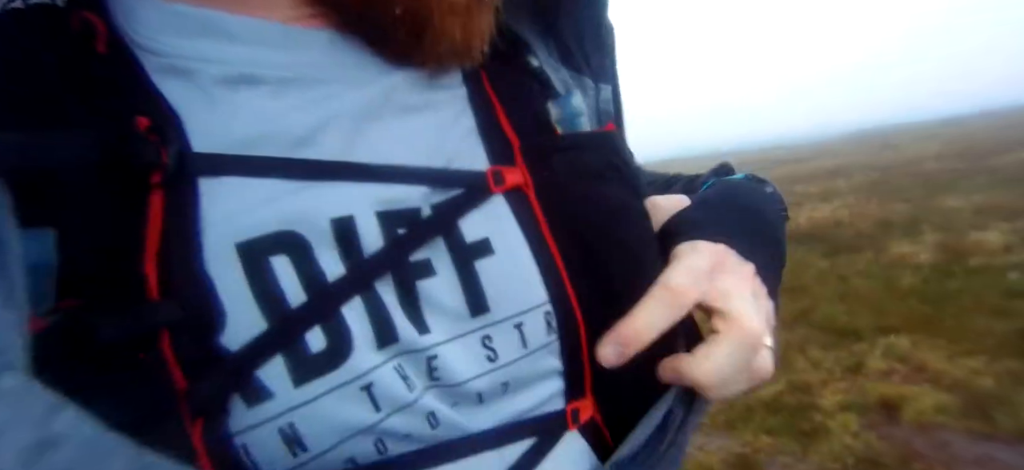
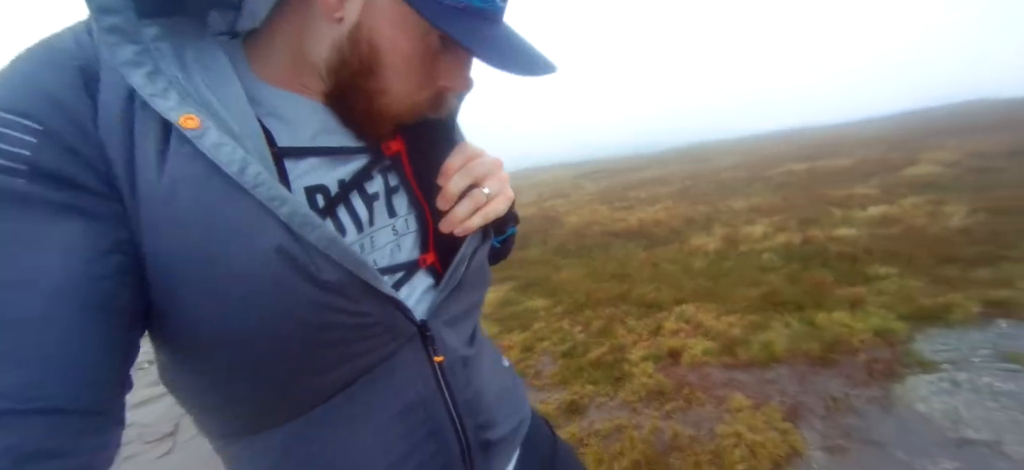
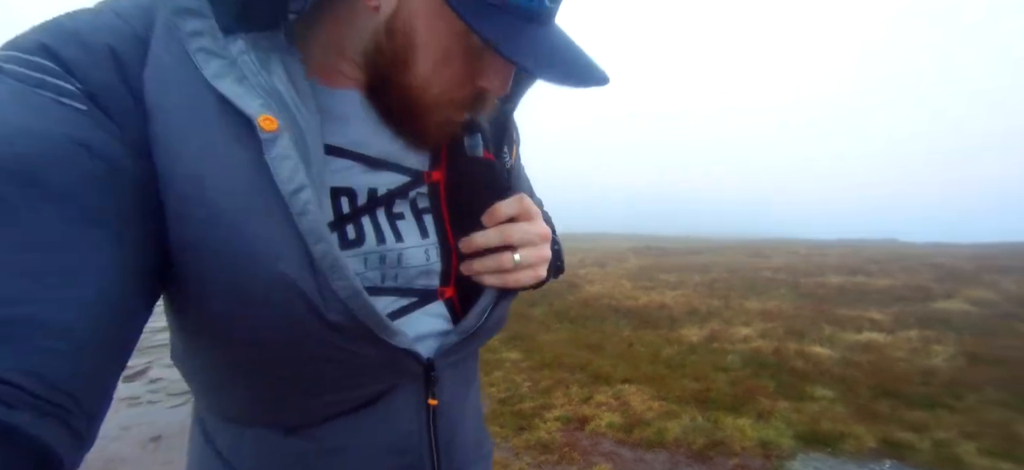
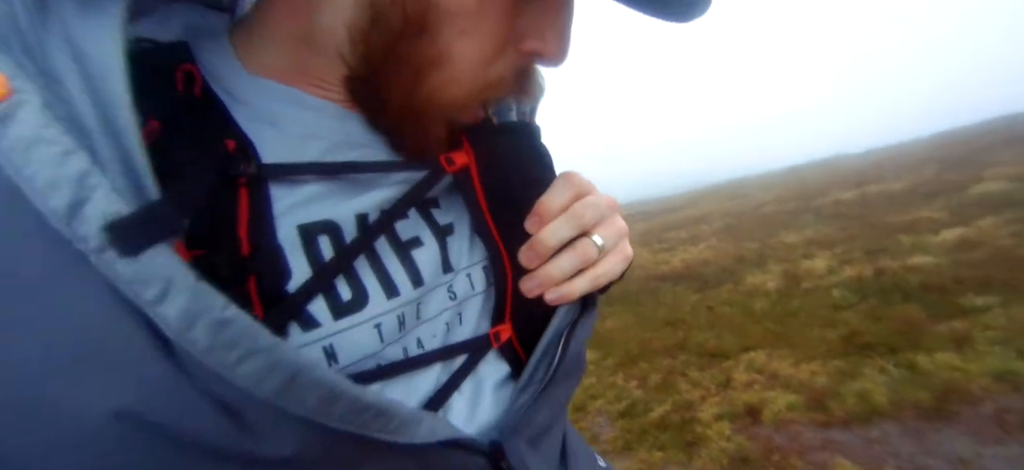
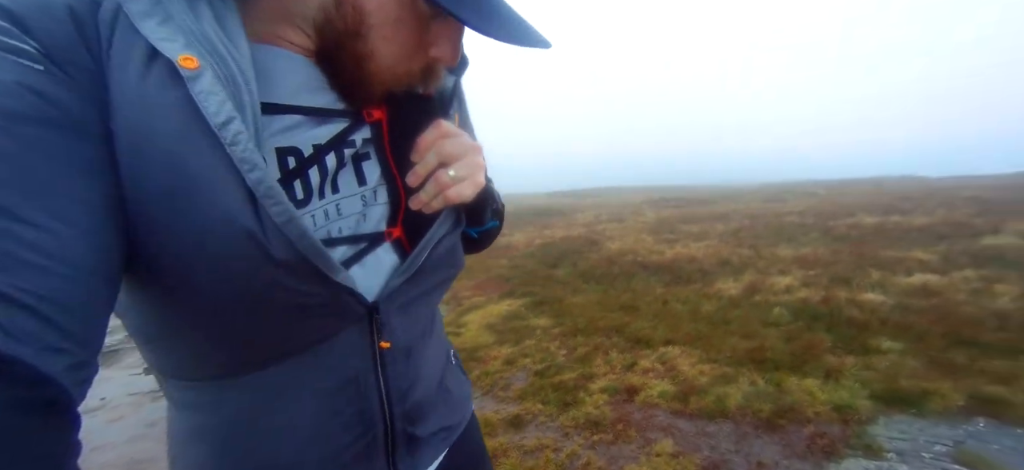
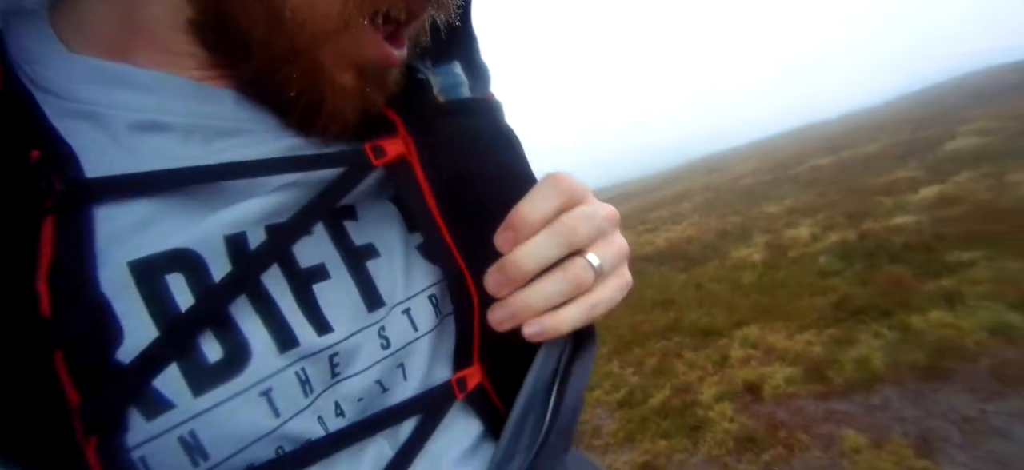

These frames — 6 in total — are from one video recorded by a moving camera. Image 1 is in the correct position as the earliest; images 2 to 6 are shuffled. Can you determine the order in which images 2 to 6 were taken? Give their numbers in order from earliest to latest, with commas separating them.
6, 4, 2, 5, 3
